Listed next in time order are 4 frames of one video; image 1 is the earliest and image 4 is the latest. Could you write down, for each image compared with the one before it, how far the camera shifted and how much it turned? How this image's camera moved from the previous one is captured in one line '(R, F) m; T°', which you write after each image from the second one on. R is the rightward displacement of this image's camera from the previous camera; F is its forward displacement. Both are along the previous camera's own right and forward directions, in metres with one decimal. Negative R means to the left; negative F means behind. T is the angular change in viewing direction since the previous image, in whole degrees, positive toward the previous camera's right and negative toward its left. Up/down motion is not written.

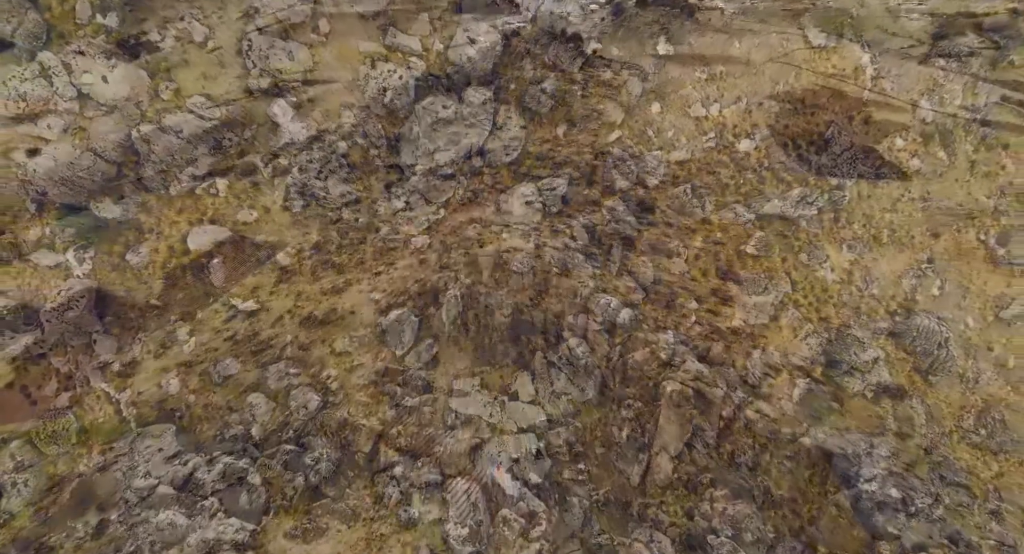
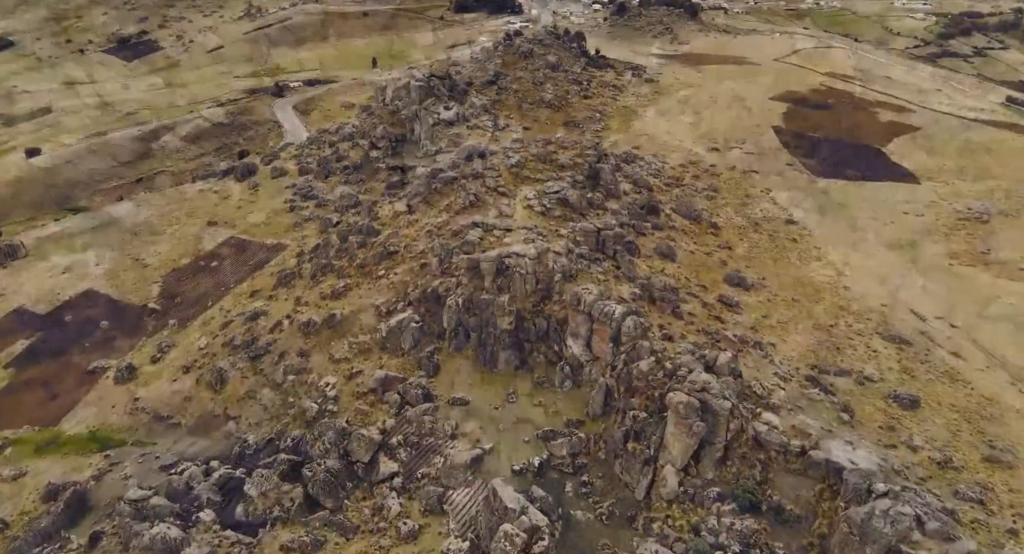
(0.0, +0.8) m; 0°
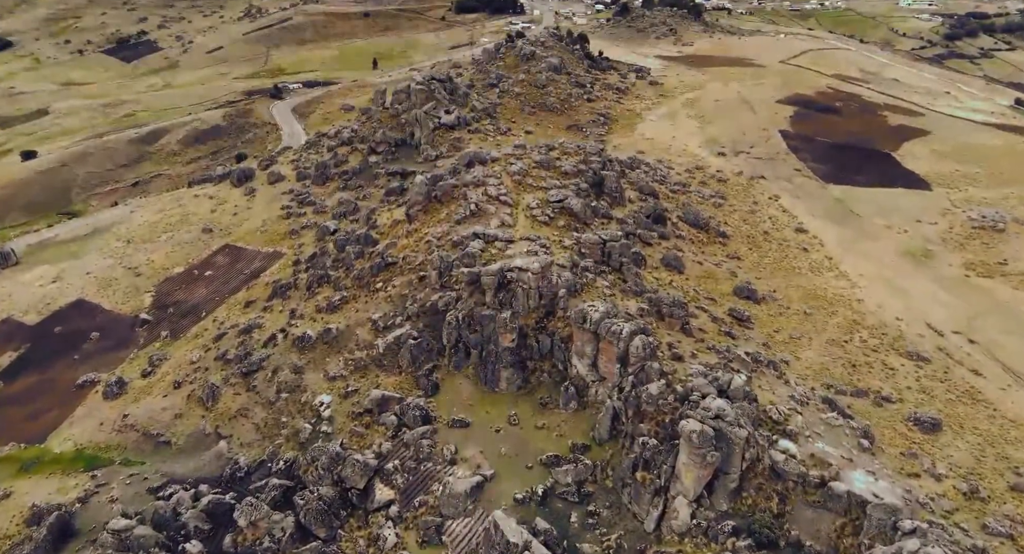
(-0.1, +2.0) m; 0°
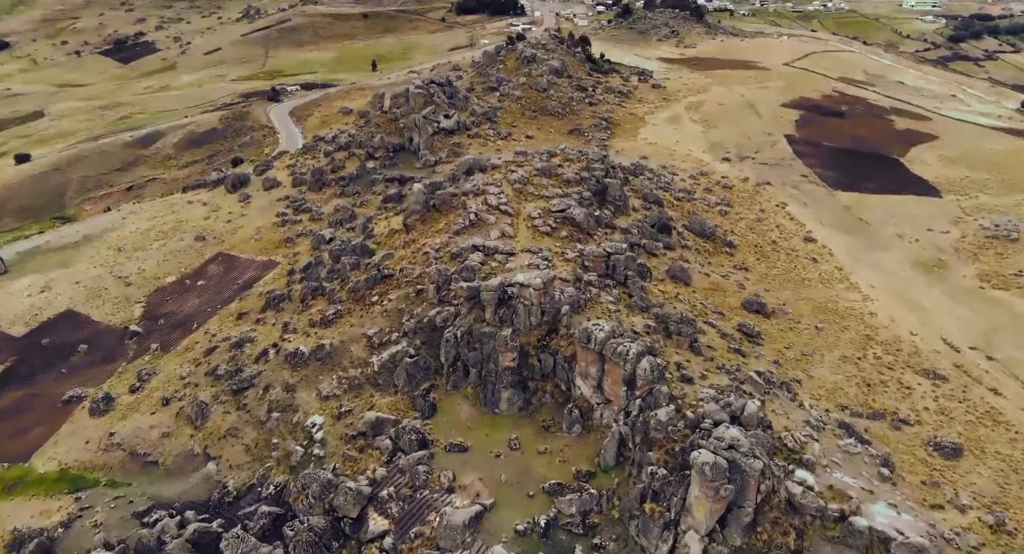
(-0.1, +1.9) m; 0°
